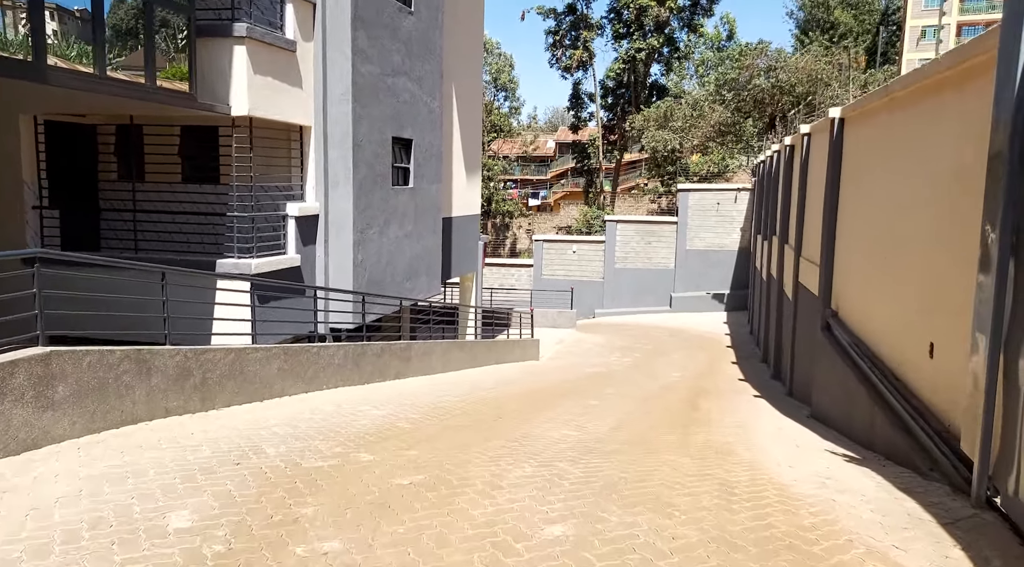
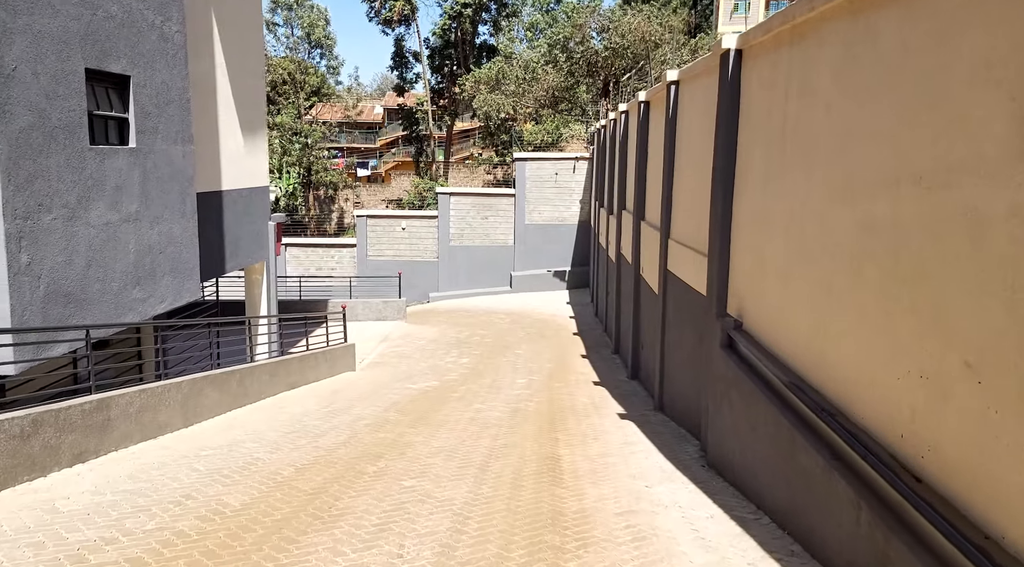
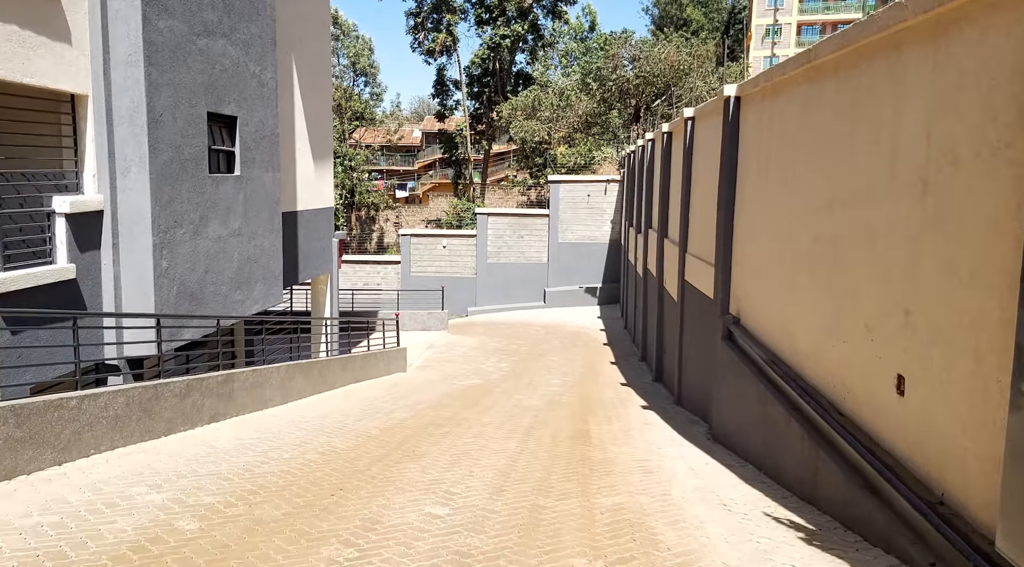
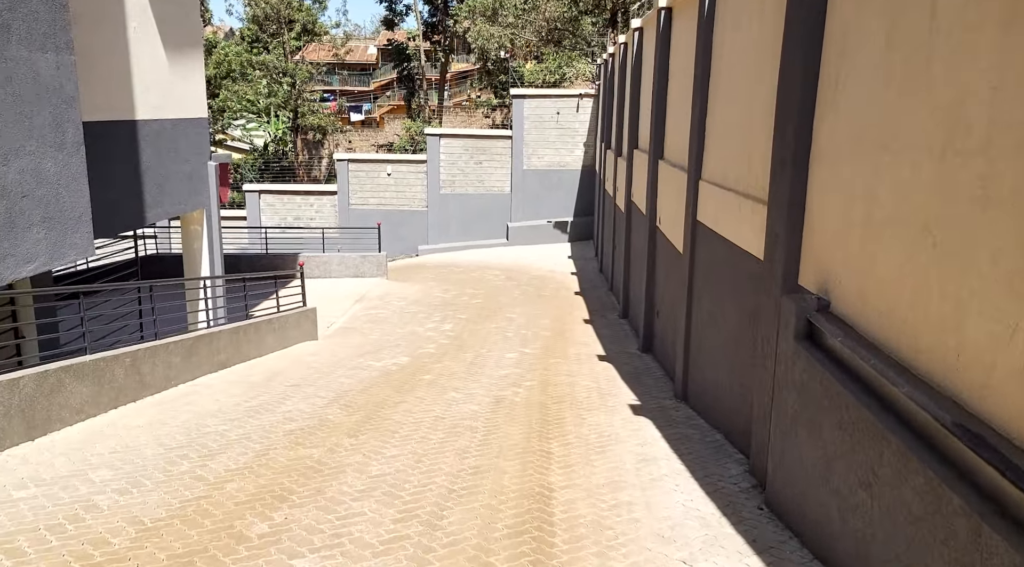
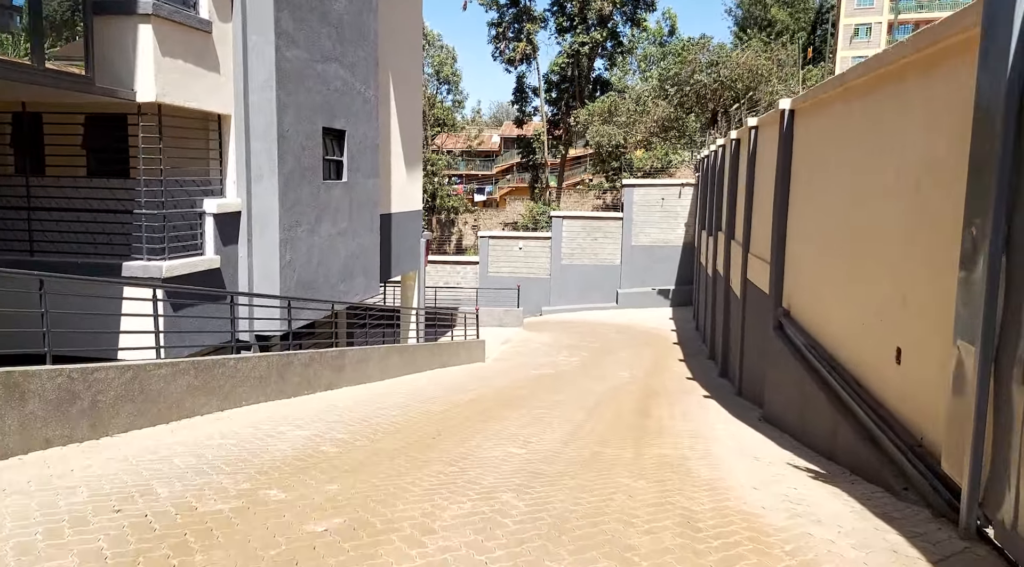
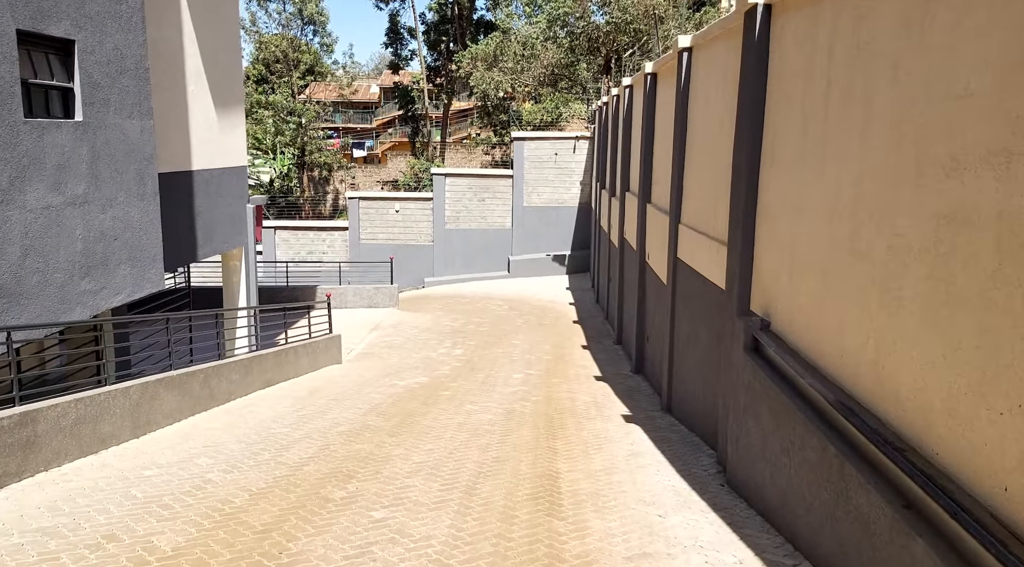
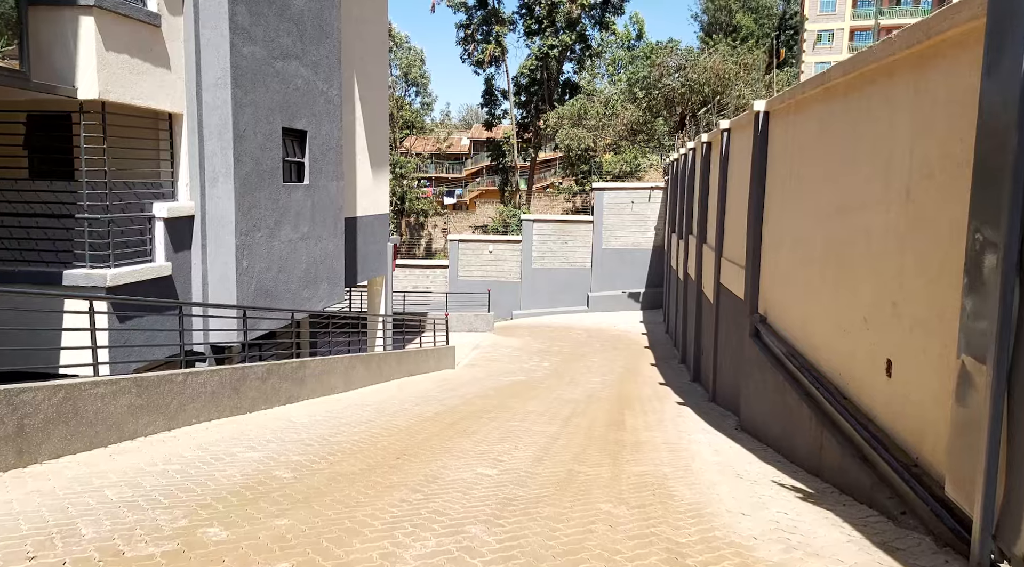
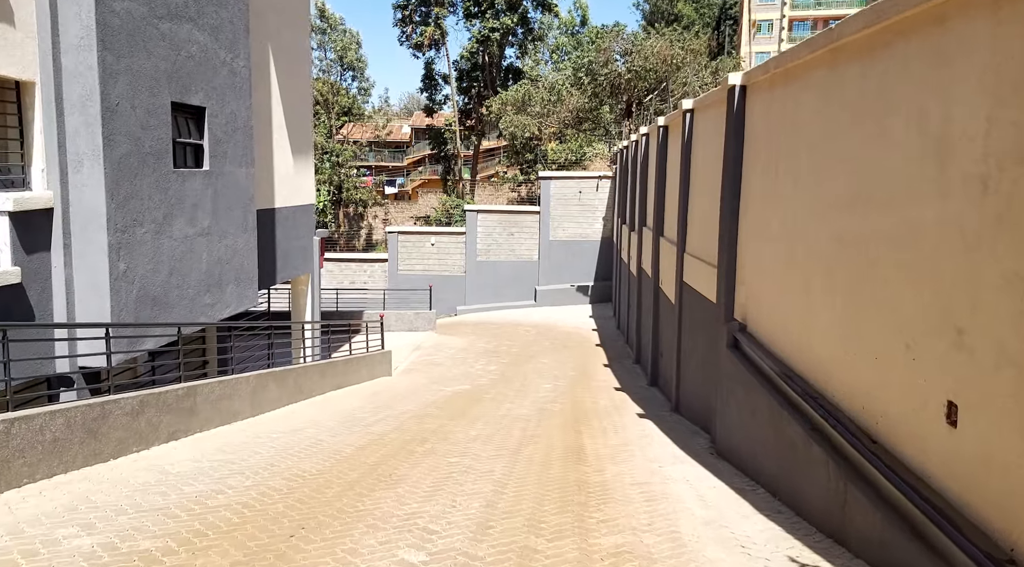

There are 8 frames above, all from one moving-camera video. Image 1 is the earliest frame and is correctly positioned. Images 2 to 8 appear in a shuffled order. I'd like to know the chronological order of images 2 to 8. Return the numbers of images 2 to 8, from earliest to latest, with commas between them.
5, 7, 3, 8, 2, 6, 4
